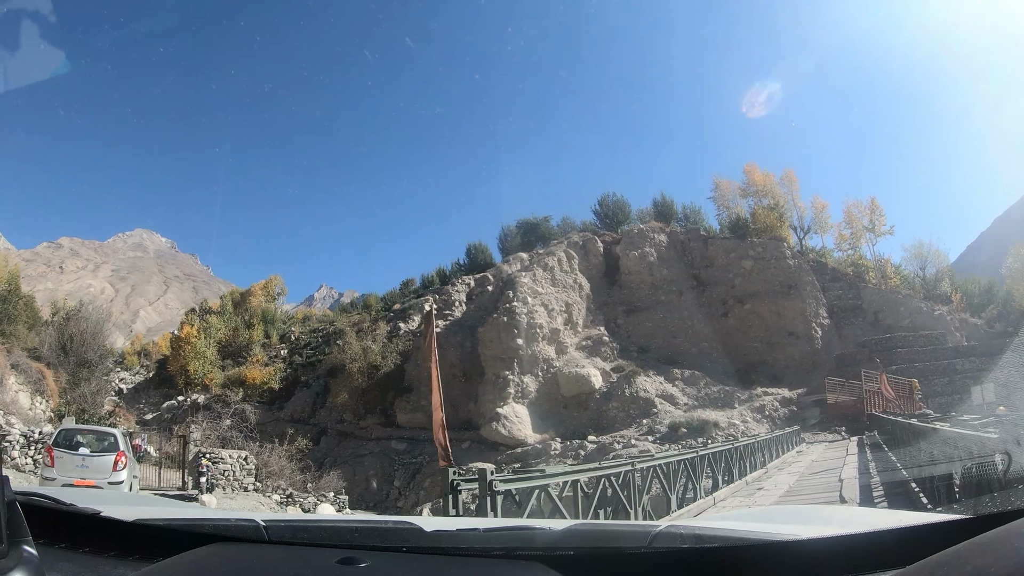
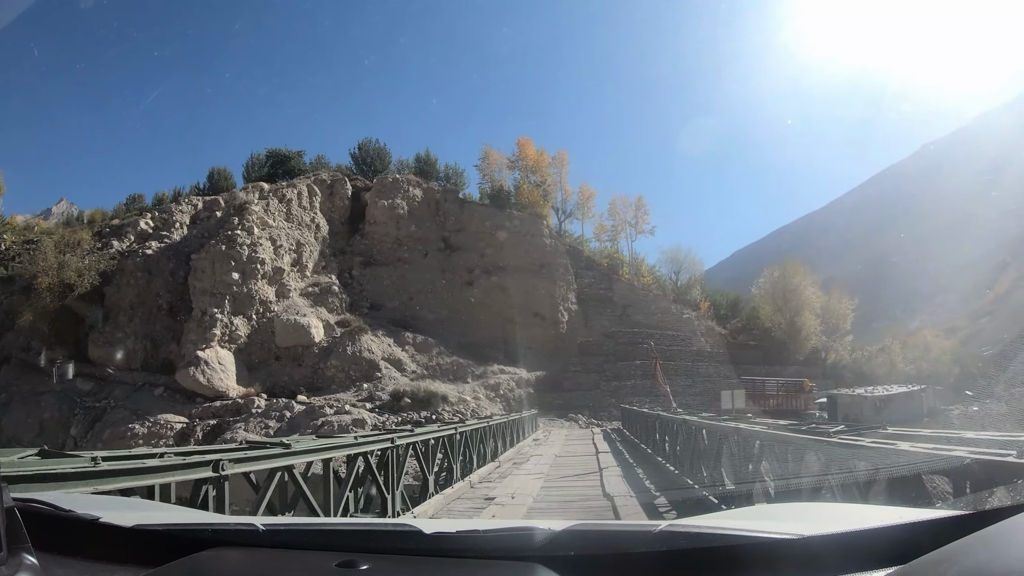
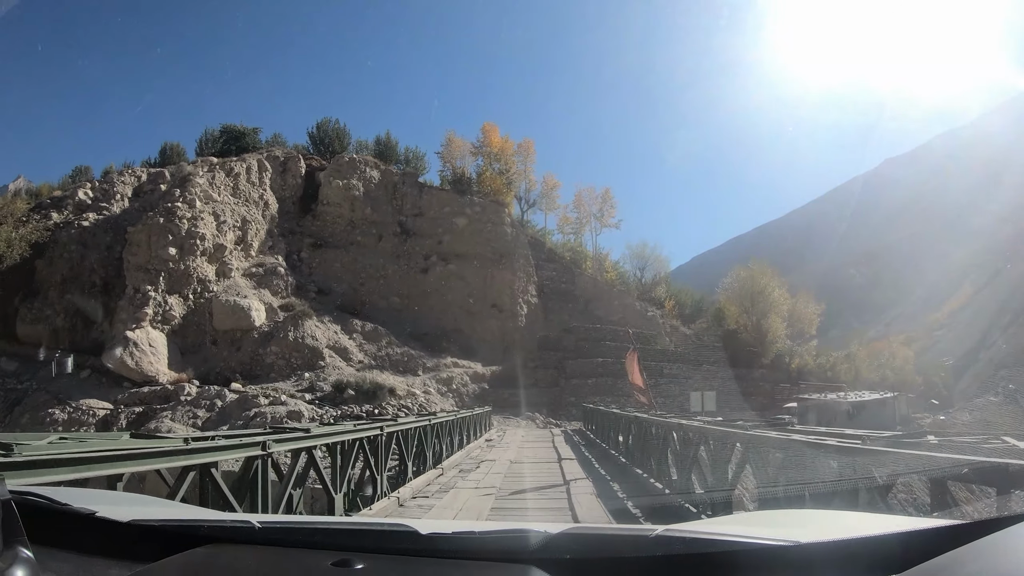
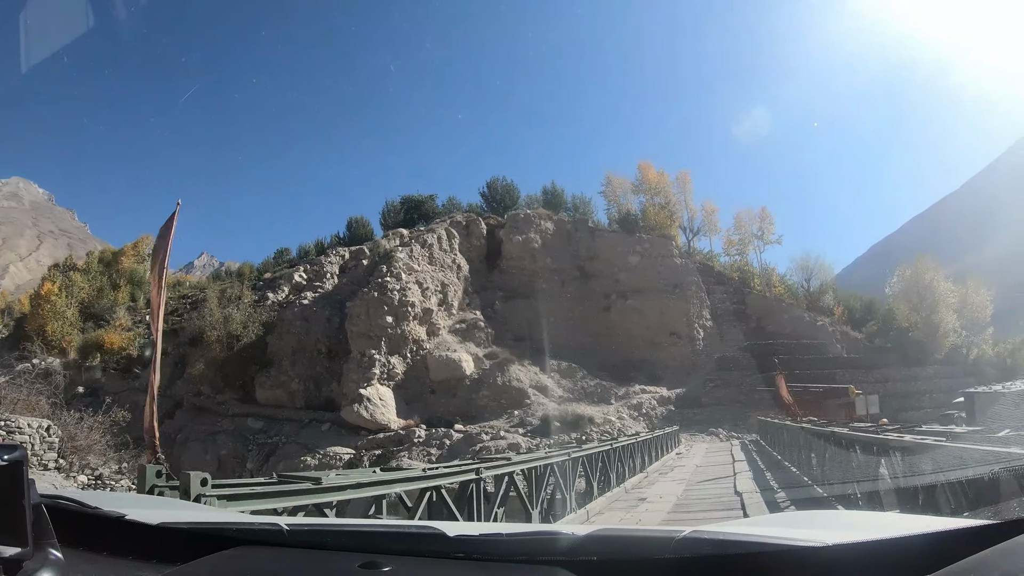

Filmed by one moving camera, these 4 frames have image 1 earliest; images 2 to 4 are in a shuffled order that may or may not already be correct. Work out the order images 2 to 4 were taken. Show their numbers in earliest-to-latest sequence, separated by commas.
4, 2, 3
